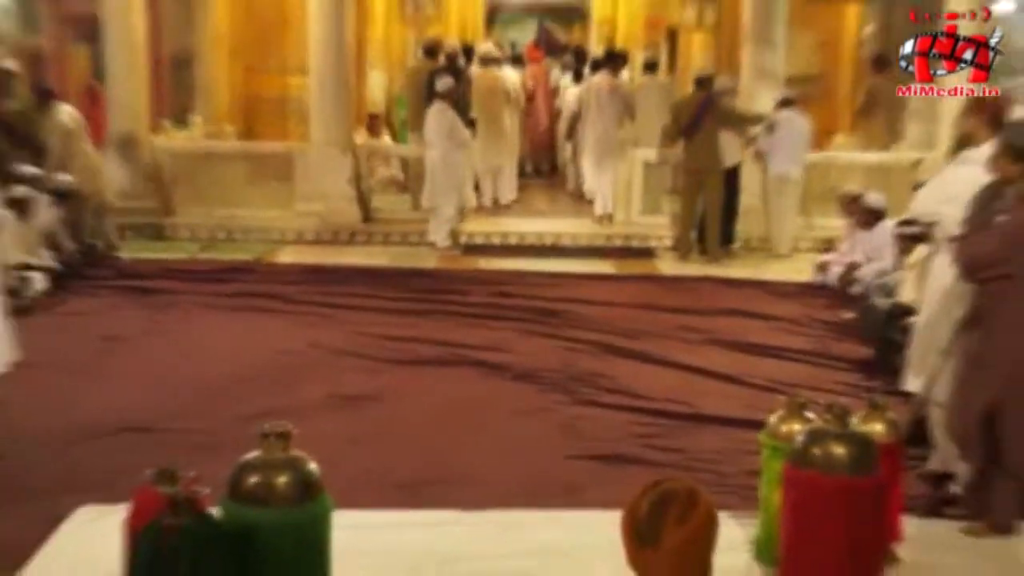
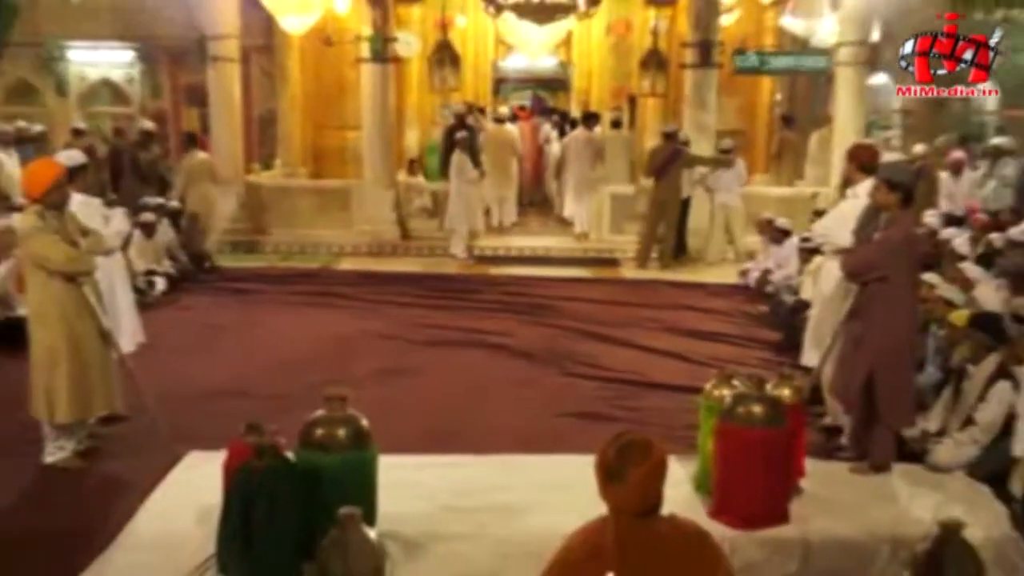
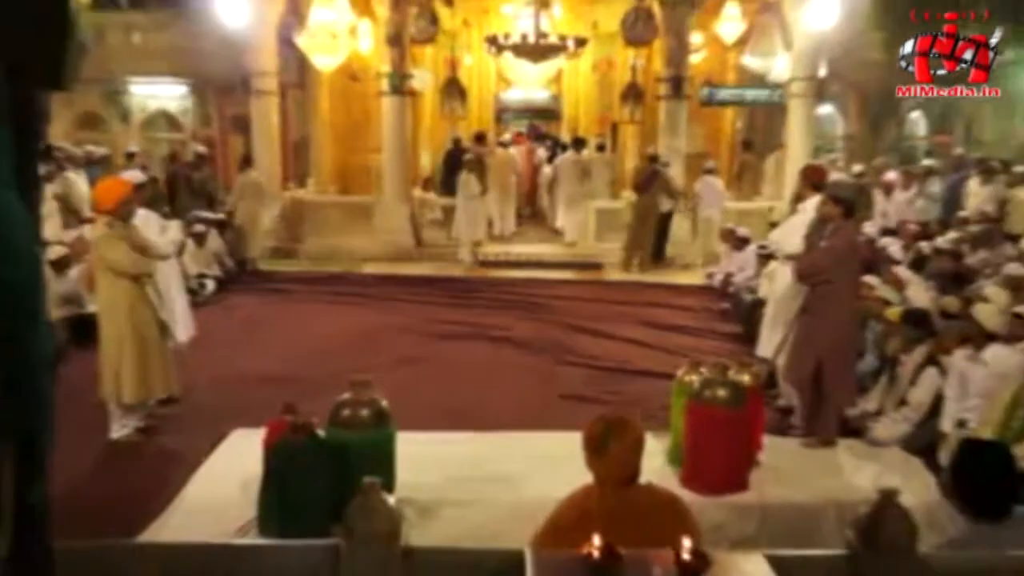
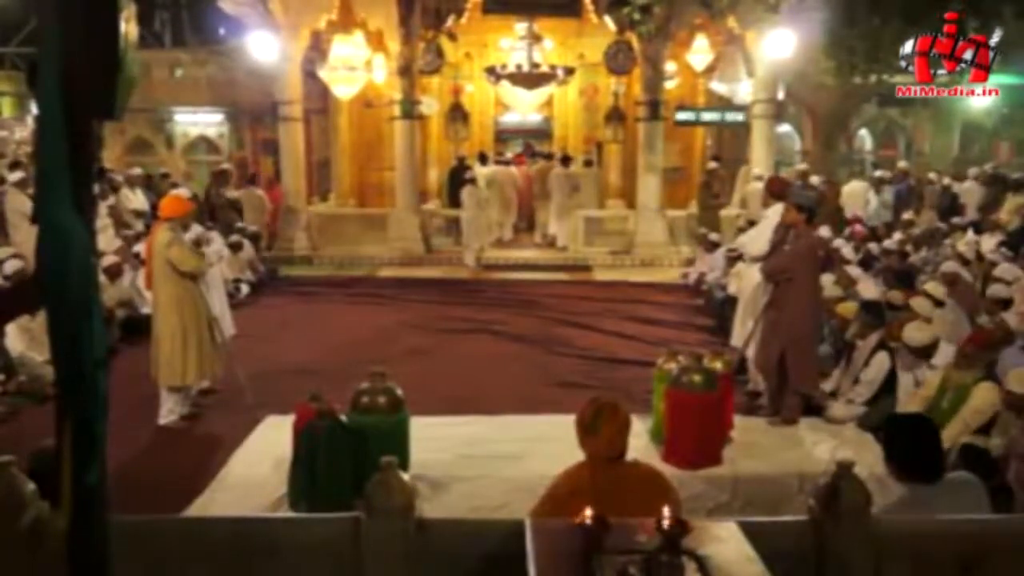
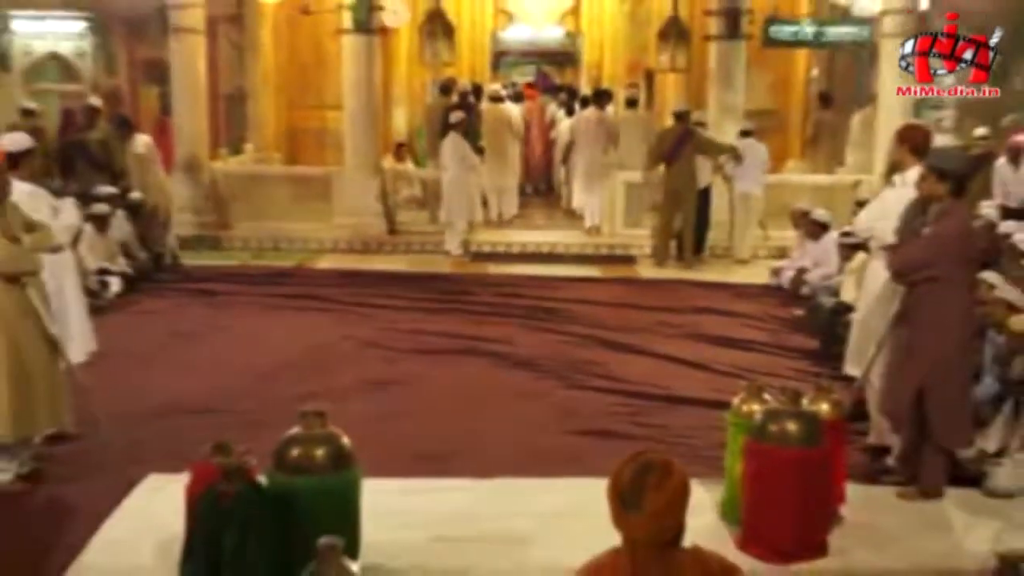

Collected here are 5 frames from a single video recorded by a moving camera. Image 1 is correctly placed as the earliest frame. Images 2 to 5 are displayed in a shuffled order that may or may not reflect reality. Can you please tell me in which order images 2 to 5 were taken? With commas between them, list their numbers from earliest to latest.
5, 2, 3, 4
